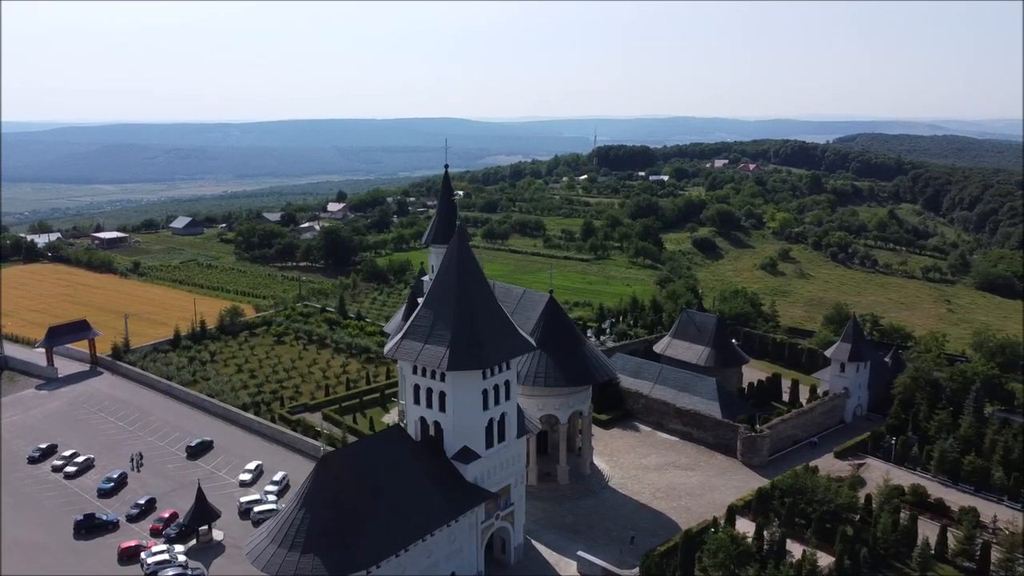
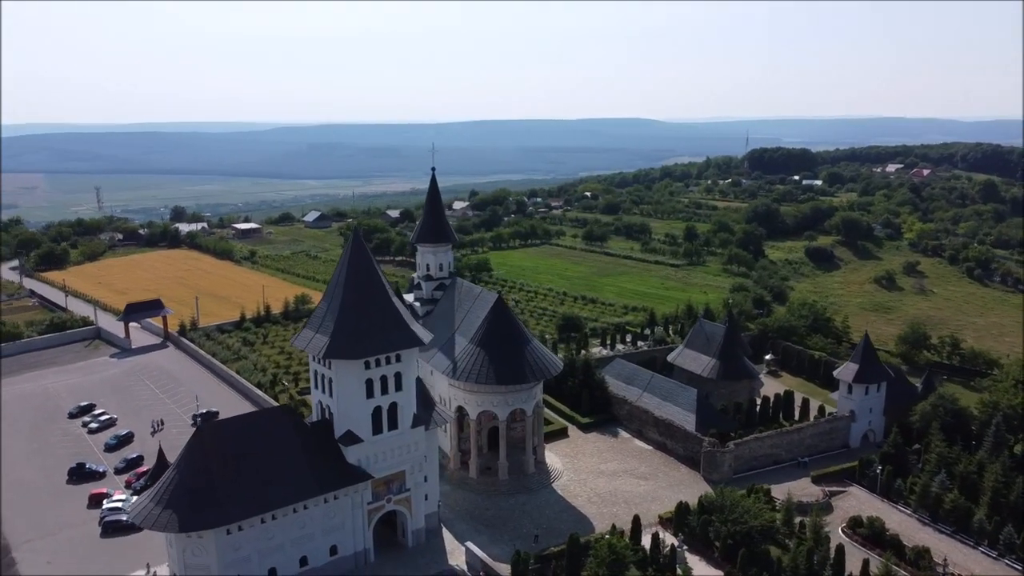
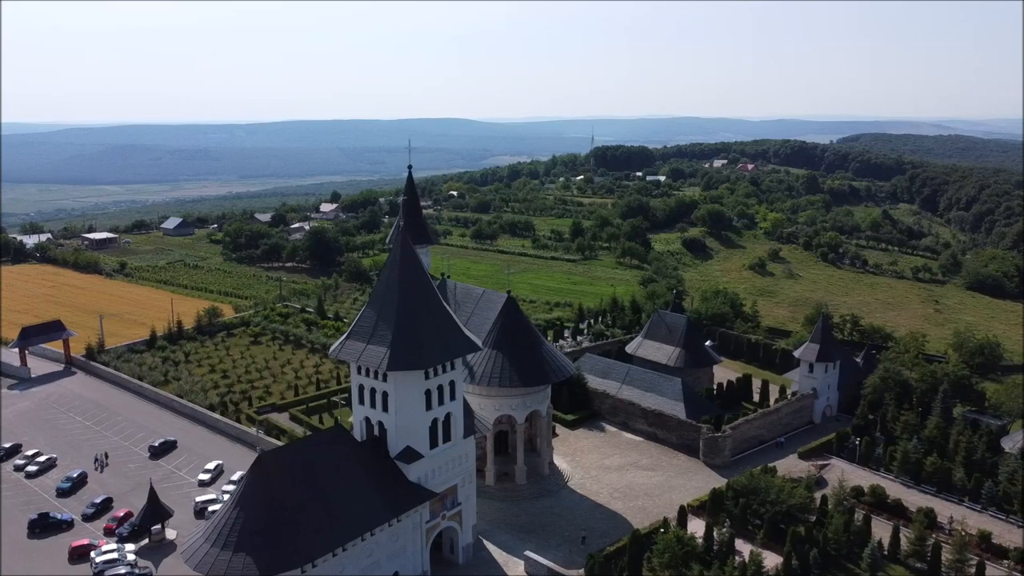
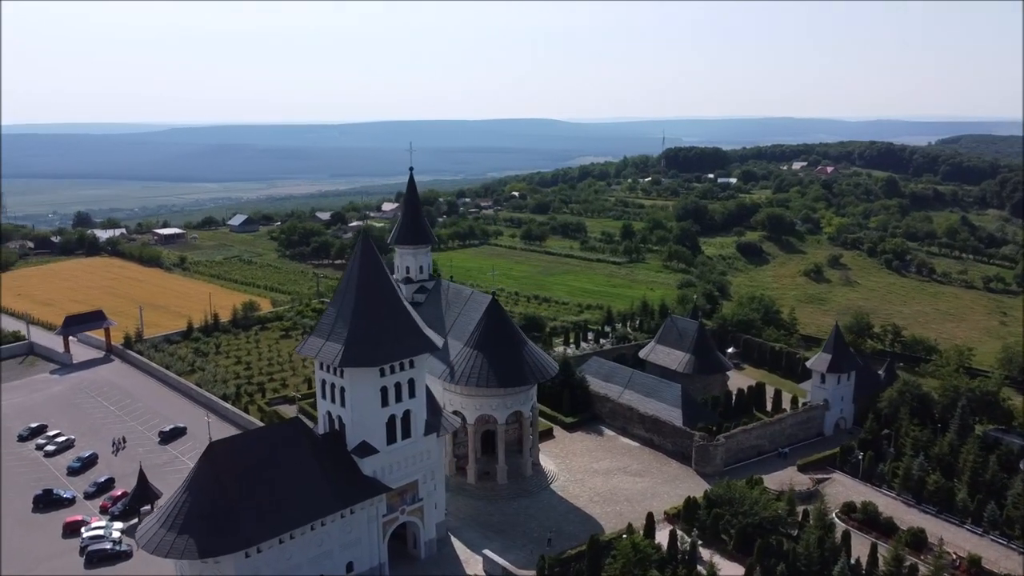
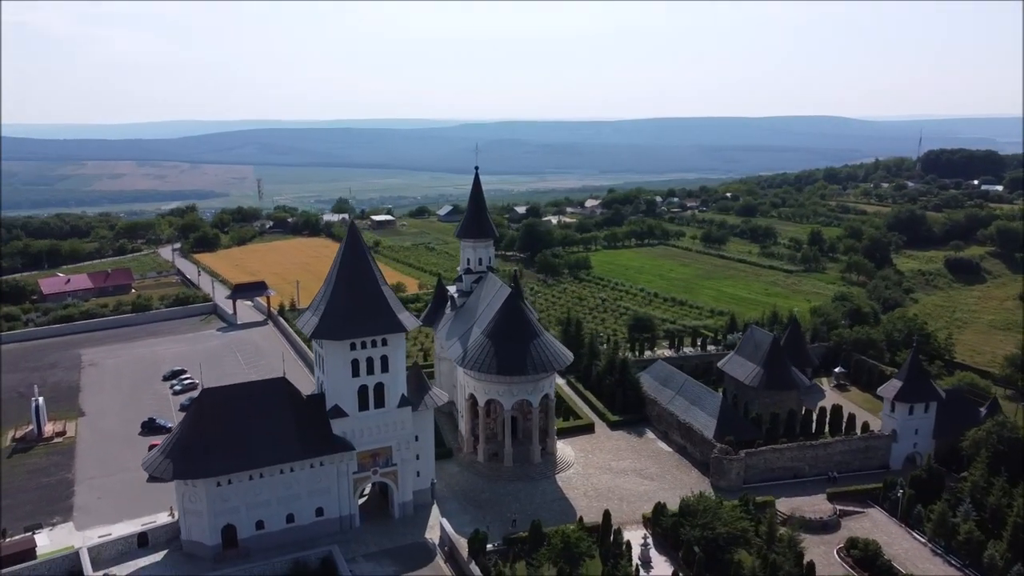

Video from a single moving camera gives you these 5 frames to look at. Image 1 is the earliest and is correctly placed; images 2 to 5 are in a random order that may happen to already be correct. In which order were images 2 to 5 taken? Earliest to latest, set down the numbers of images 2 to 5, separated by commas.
3, 4, 2, 5
